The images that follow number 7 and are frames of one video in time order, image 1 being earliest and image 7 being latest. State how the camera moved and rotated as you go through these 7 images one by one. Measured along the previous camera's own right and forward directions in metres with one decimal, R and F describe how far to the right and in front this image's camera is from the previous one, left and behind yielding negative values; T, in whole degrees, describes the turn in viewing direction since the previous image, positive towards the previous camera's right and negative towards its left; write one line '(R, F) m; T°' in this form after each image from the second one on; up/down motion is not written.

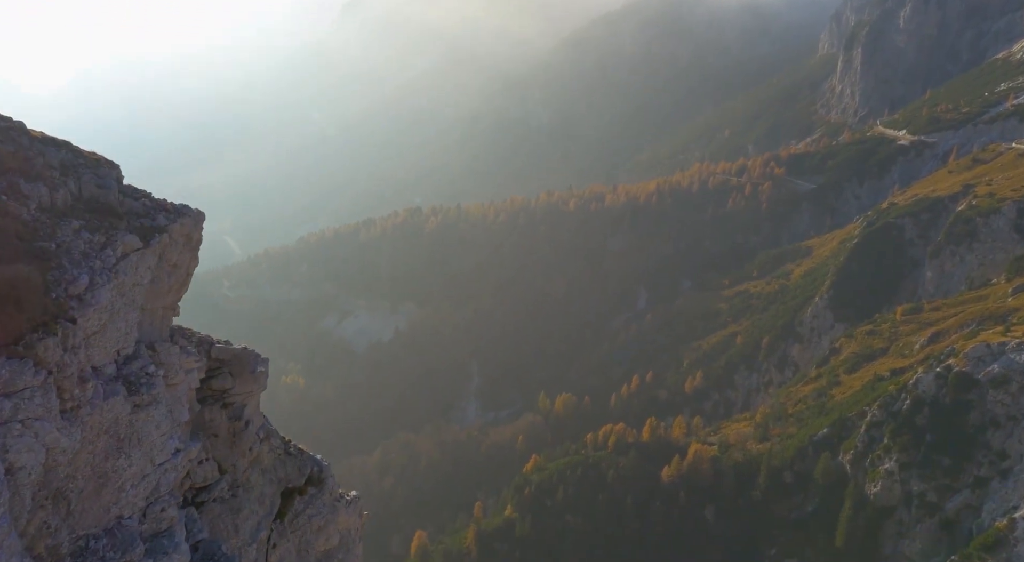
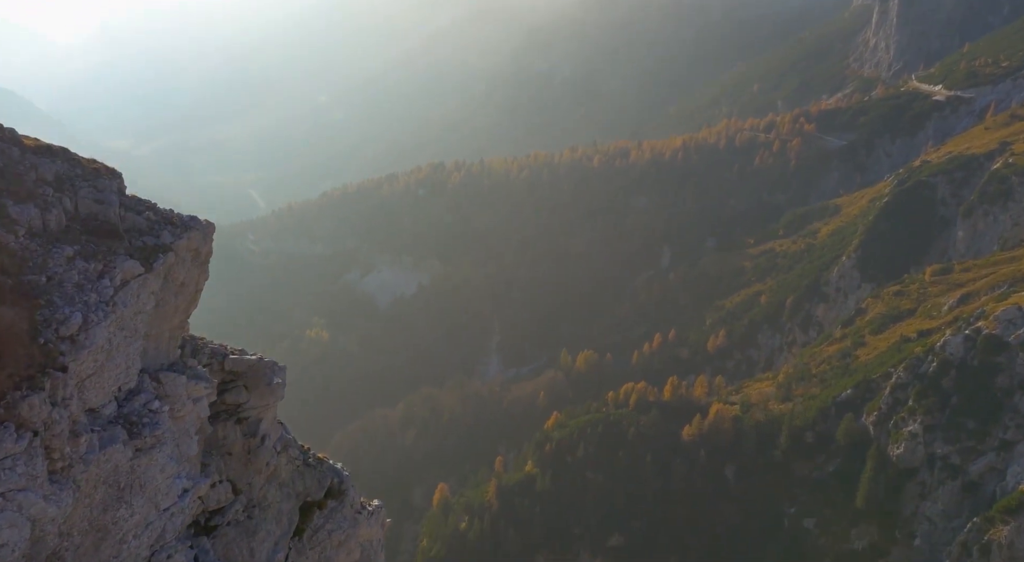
(+0.1, +0.5) m; -1°
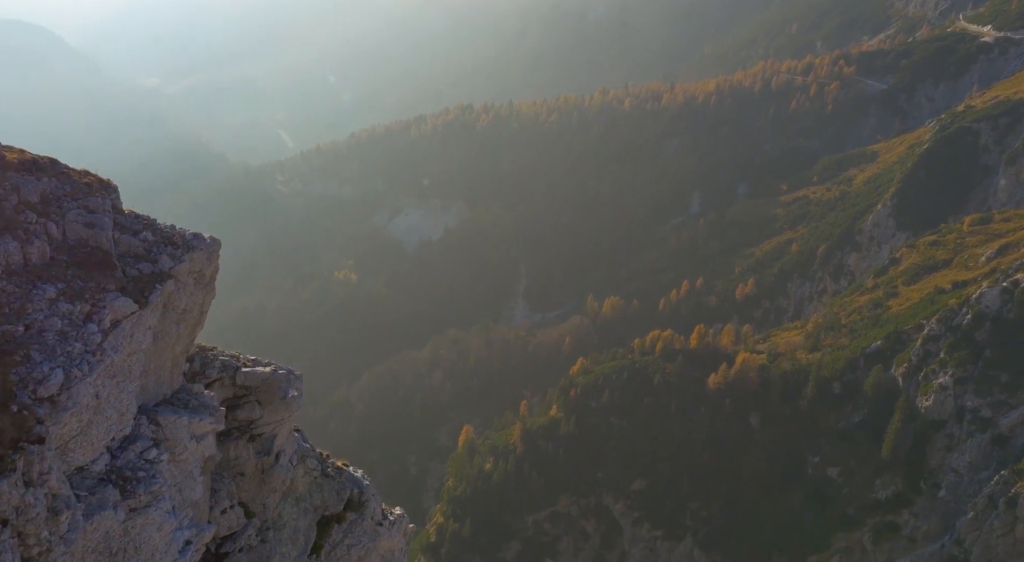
(+0.1, +0.8) m; -2°
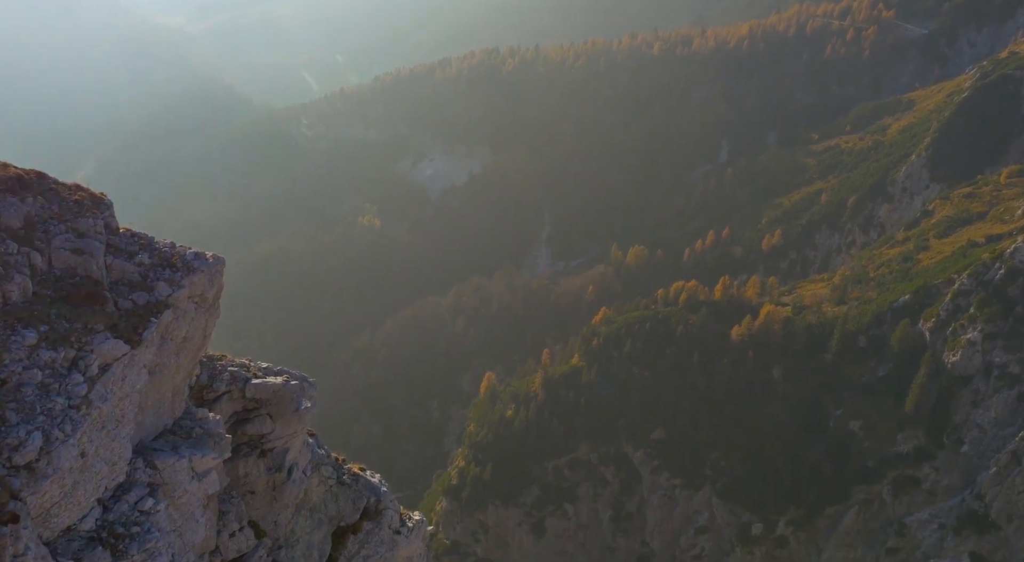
(+0.1, +0.7) m; -1°
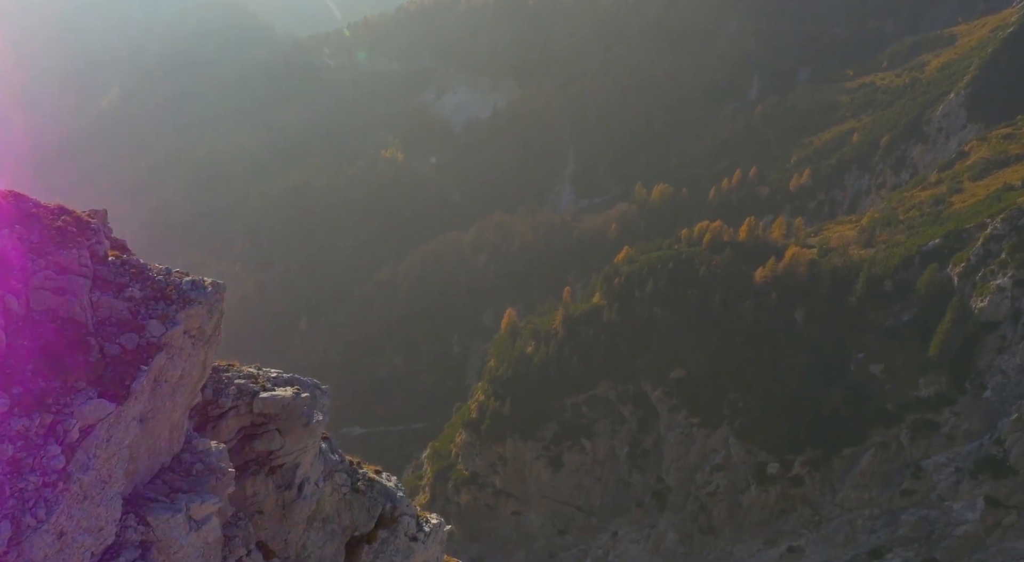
(+0.1, +0.9) m; -1°
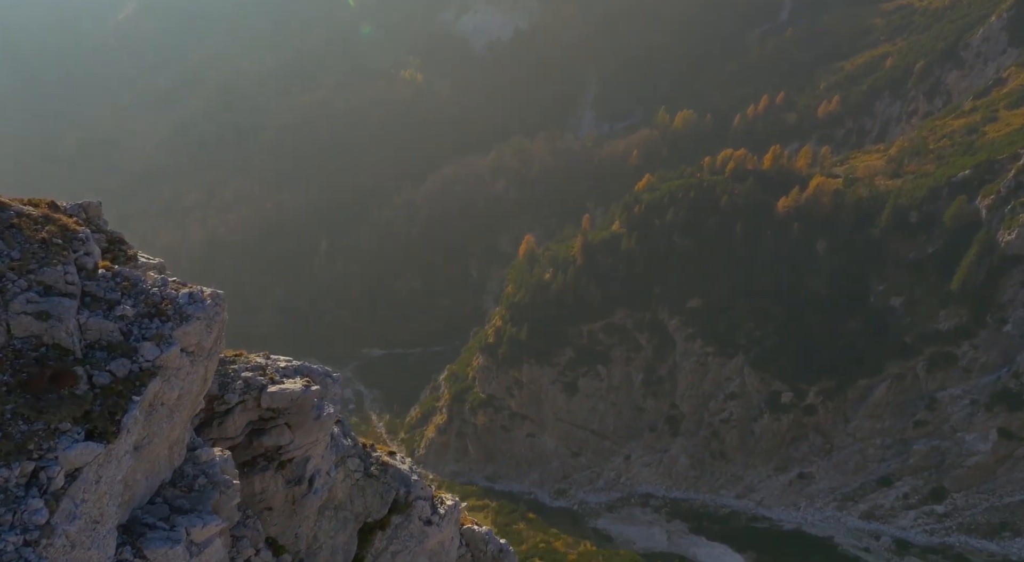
(+0.1, +1.0) m; -1°
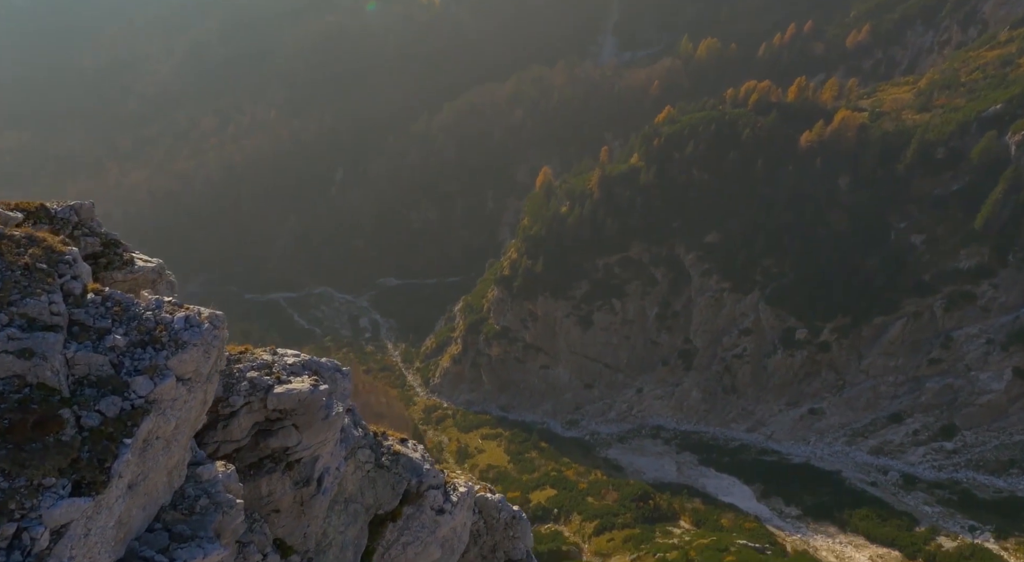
(+0.1, +1.1) m; -1°
